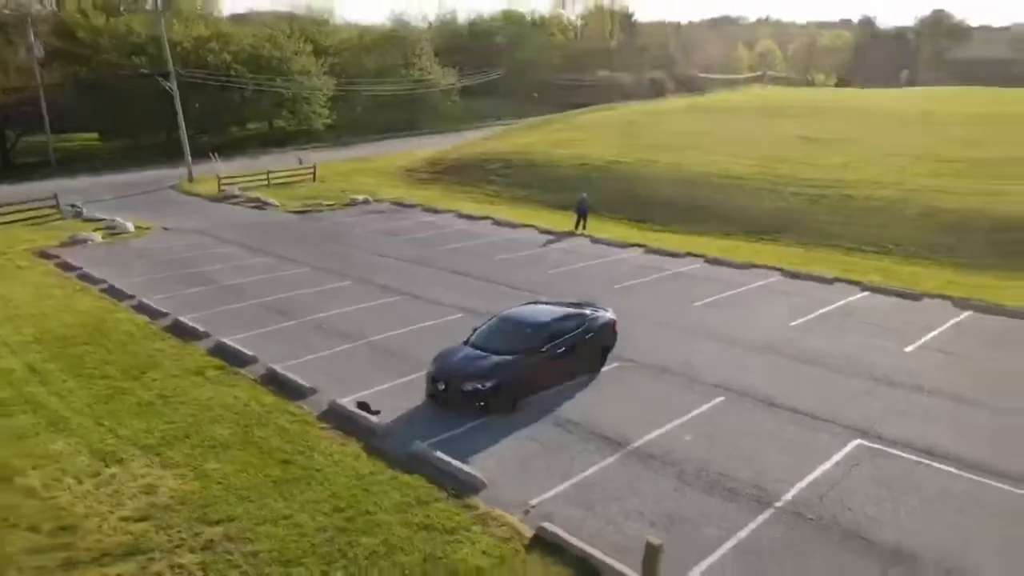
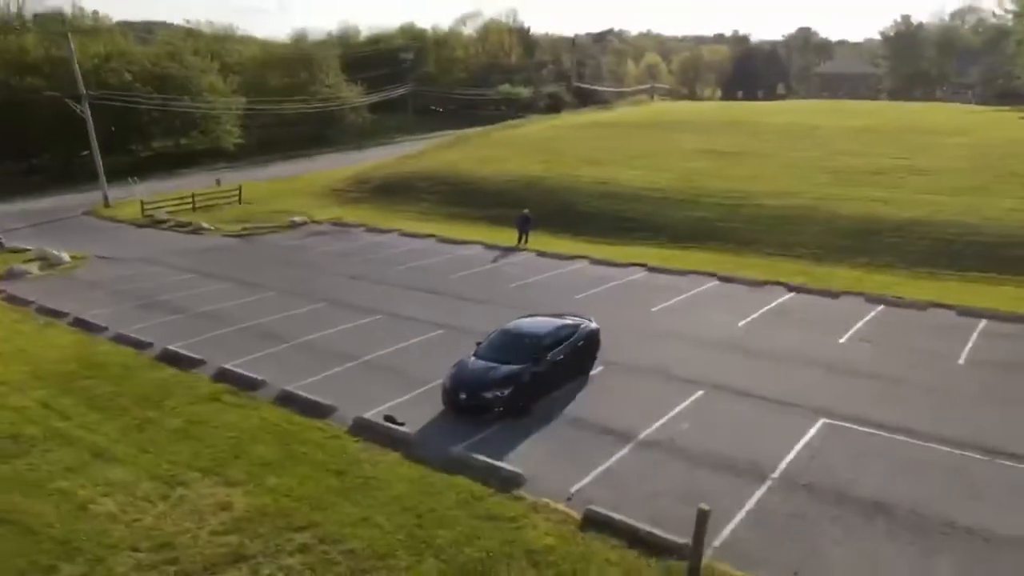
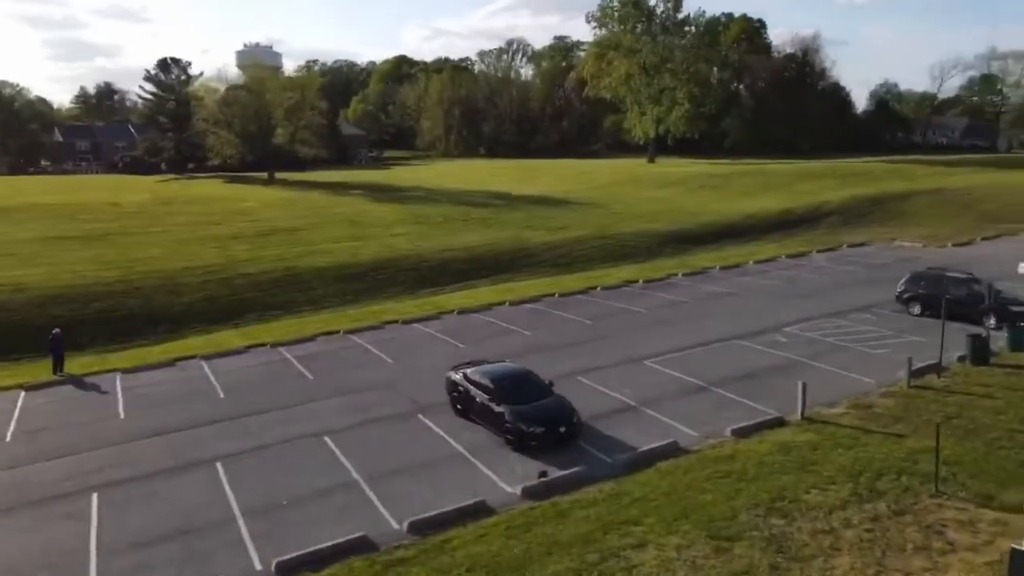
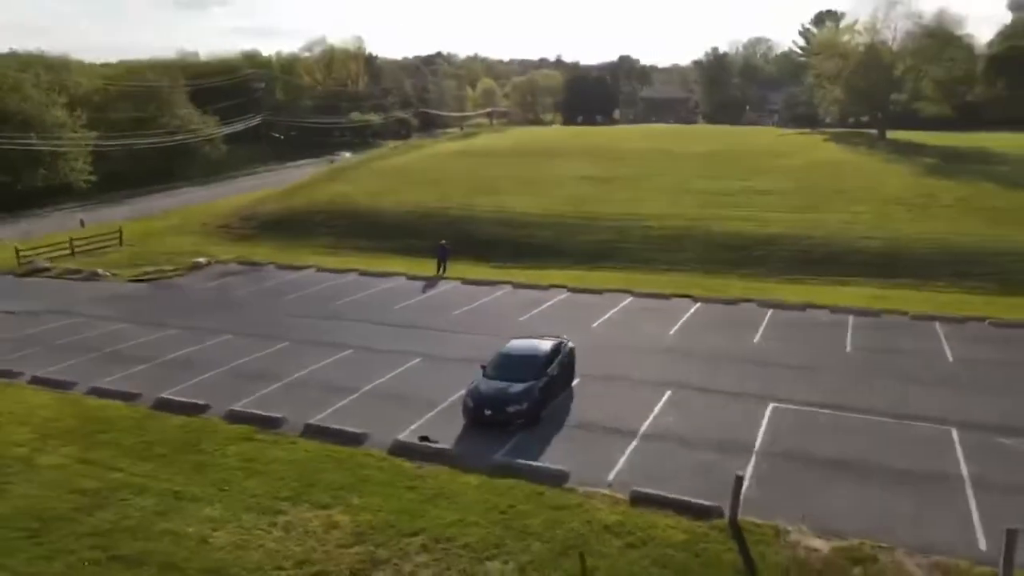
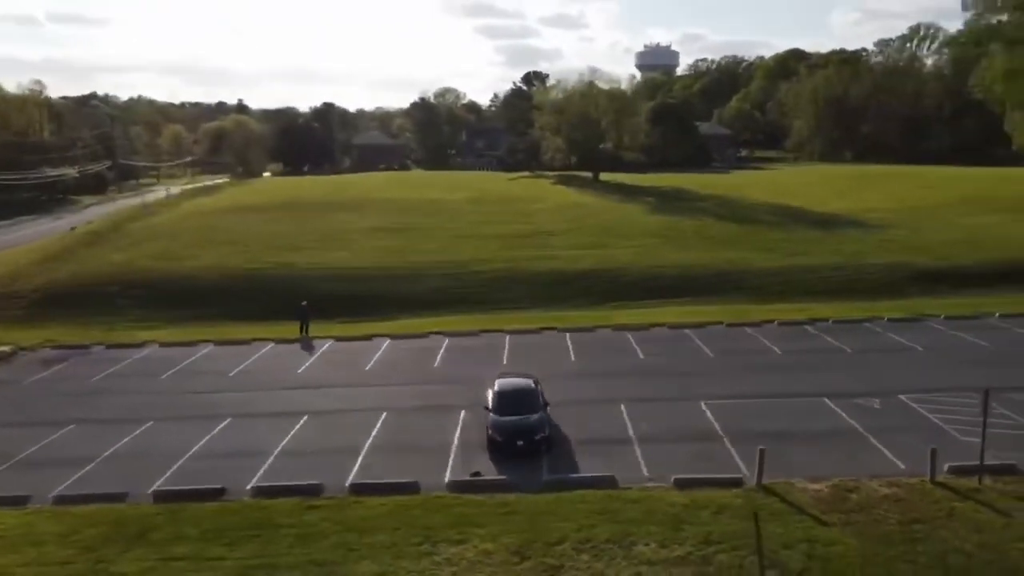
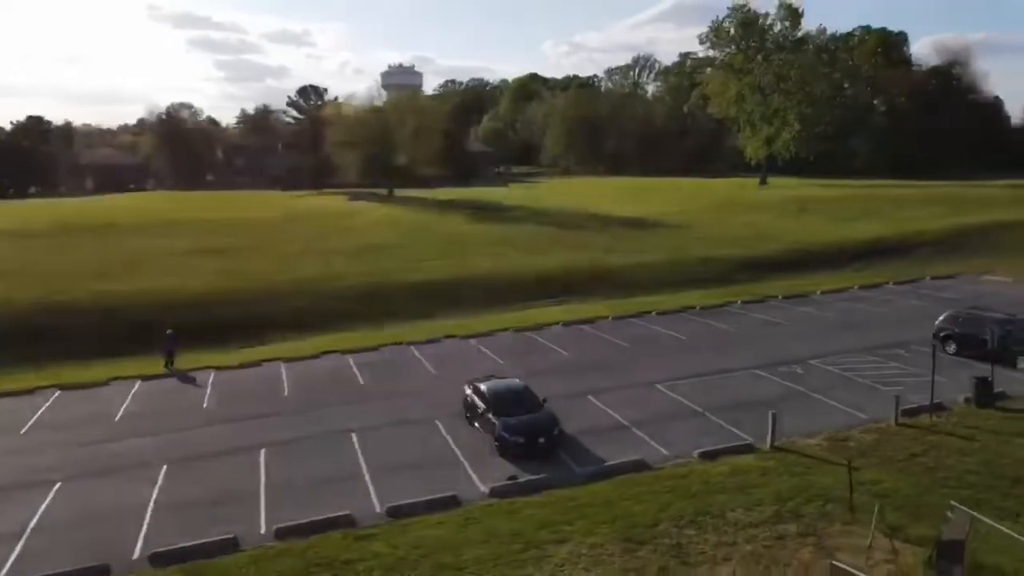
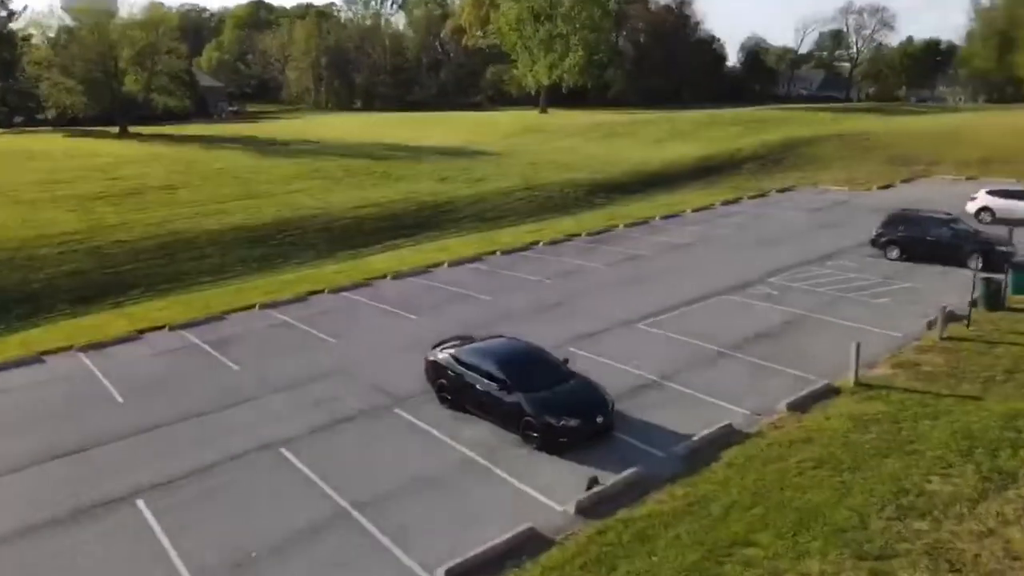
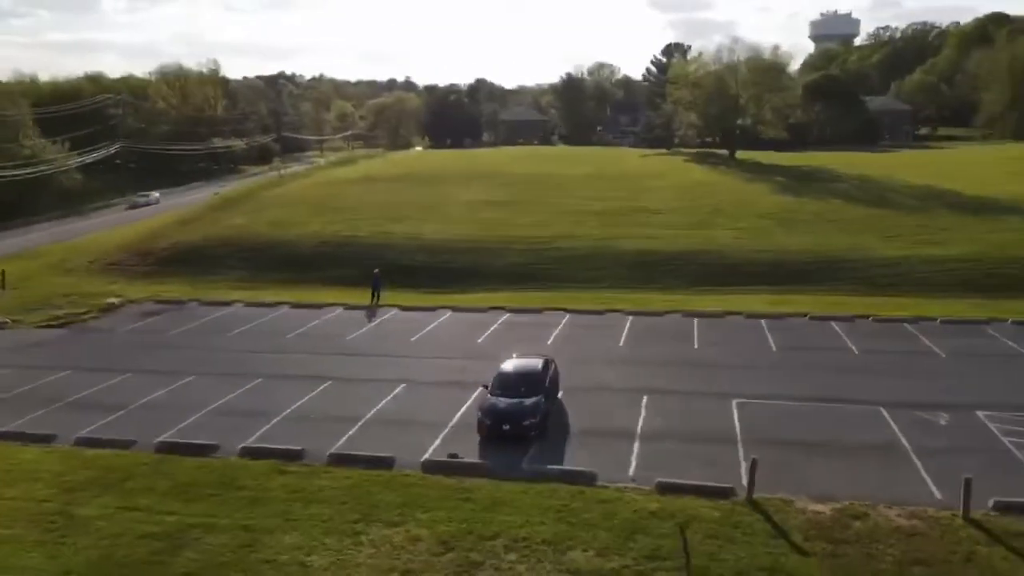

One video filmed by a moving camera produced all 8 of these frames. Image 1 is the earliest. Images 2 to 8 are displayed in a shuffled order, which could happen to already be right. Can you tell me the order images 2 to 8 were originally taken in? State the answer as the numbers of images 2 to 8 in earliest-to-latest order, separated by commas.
2, 4, 8, 5, 6, 3, 7
